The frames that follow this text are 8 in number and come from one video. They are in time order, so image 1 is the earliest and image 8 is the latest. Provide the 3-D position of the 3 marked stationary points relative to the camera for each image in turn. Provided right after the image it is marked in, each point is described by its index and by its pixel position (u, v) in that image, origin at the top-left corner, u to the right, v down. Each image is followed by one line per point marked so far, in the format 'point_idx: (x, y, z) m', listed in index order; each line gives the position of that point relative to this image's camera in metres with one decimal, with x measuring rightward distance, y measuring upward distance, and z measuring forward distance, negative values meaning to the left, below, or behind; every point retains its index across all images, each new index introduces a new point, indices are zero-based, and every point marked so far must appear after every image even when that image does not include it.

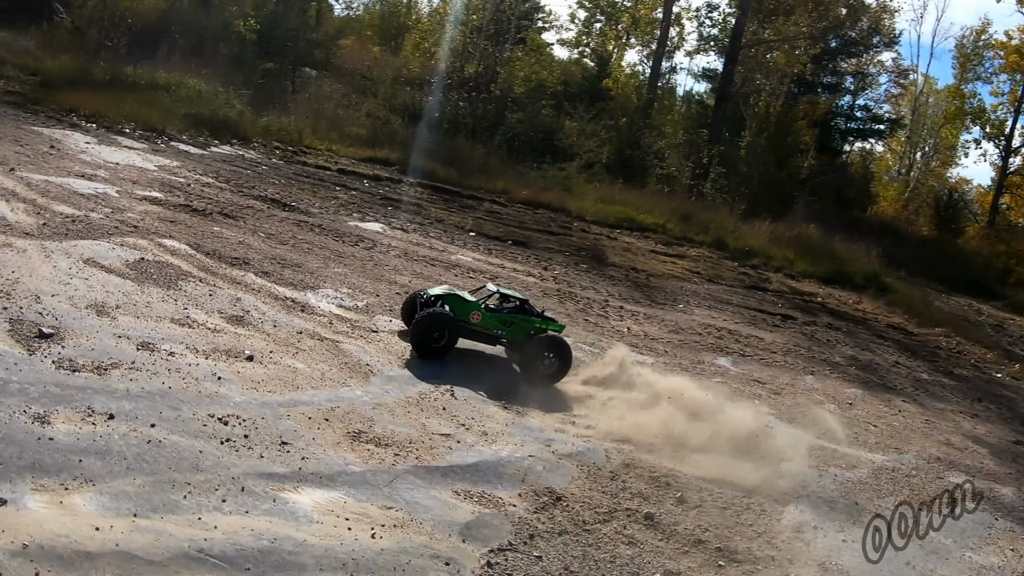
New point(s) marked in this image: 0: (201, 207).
0: (-2.2, +0.5, +6.4) m
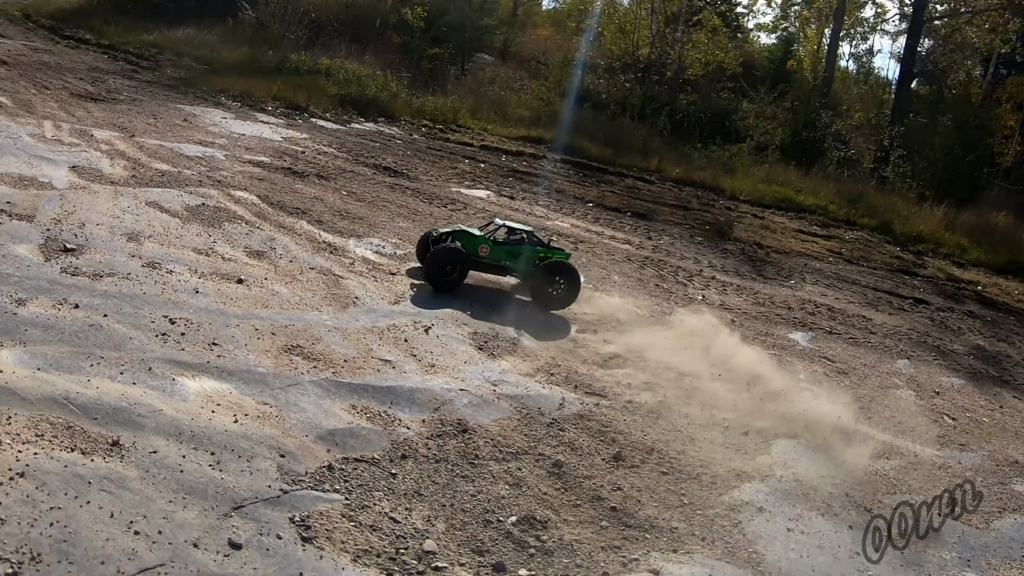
0: (-1.7, +0.9, +7.4) m
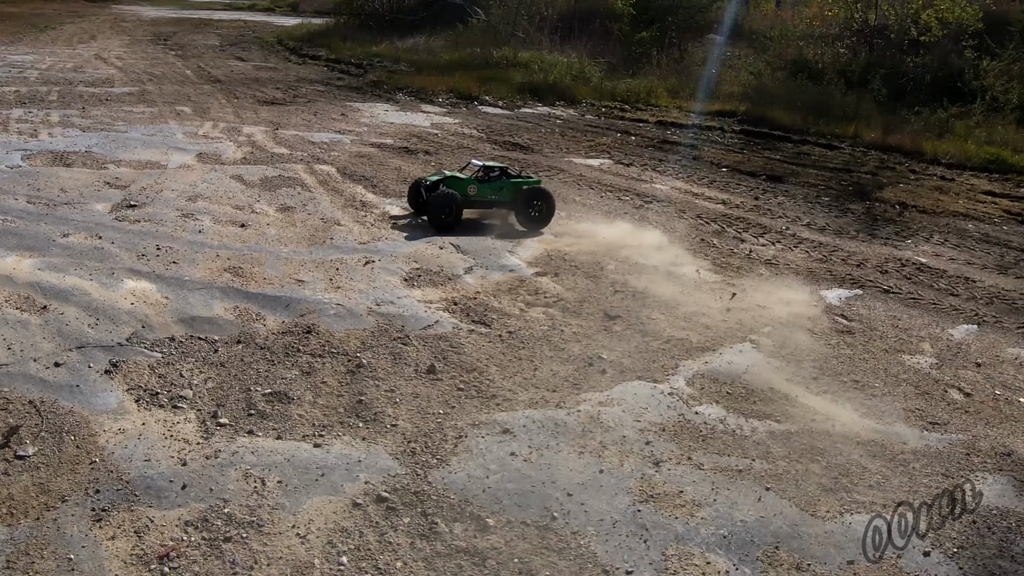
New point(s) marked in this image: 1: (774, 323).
0: (-1.1, +1.3, +9.3) m
1: (+1.9, -0.3, +7.0) m
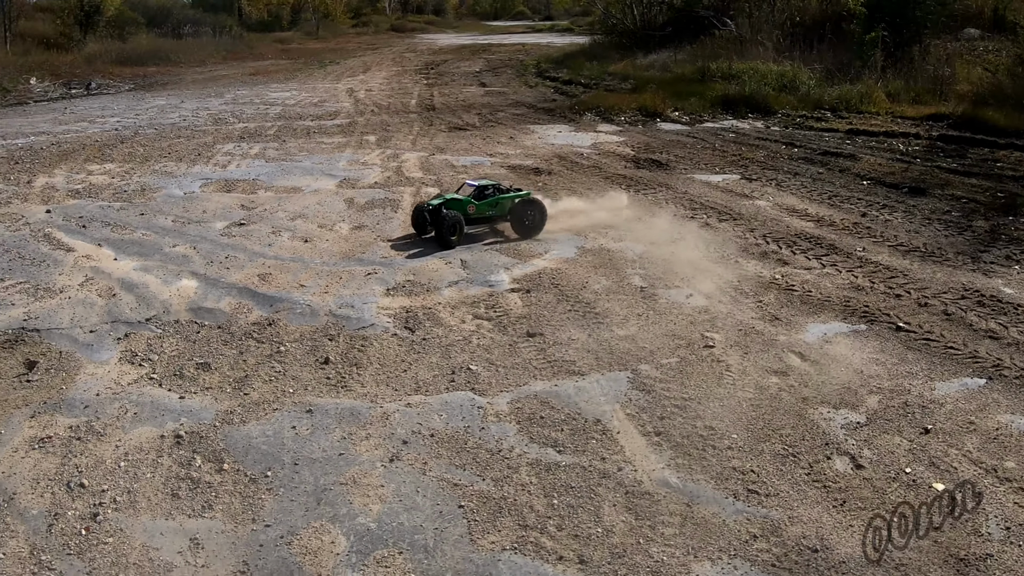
0: (+0.2, +1.3, +10.8) m
1: (+1.3, -0.5, +7.3) m
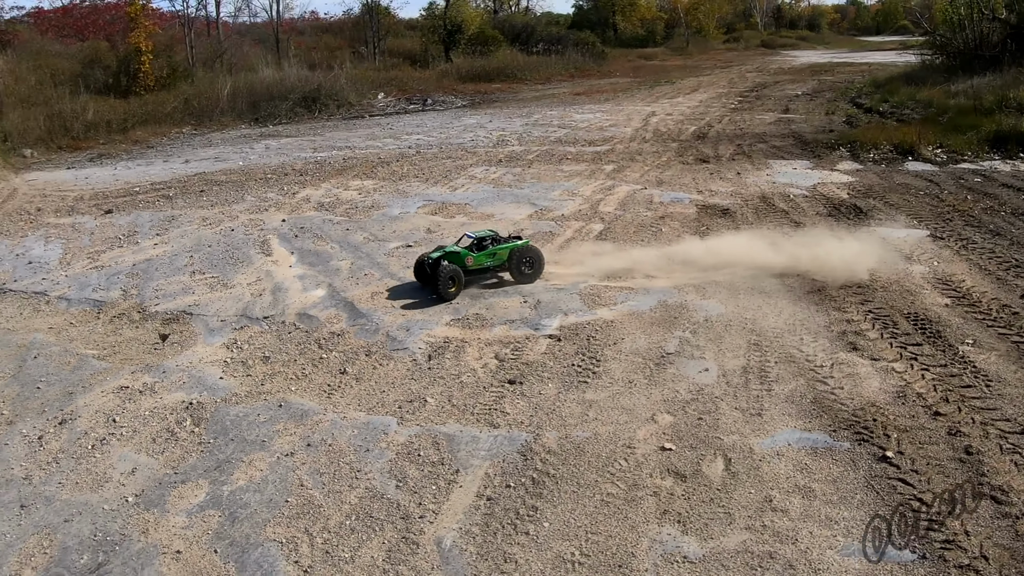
0: (+2.1, +0.8, +10.1) m
1: (+0.7, -1.0, +6.7) m
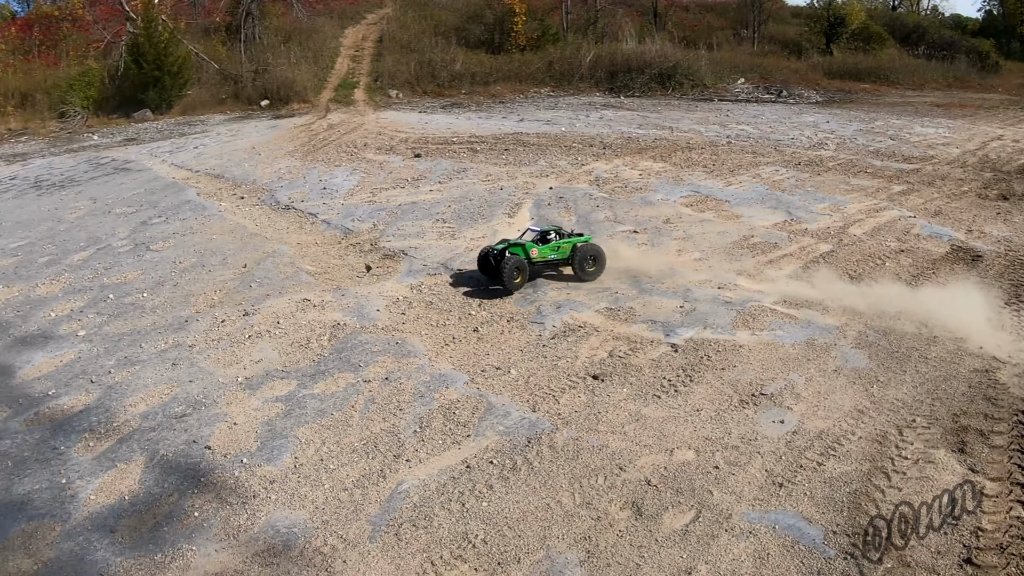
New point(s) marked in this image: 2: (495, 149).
0: (+3.9, +0.3, +8.6) m
1: (+0.7, -1.1, +6.5) m
2: (-0.3, +1.9, +13.0) m
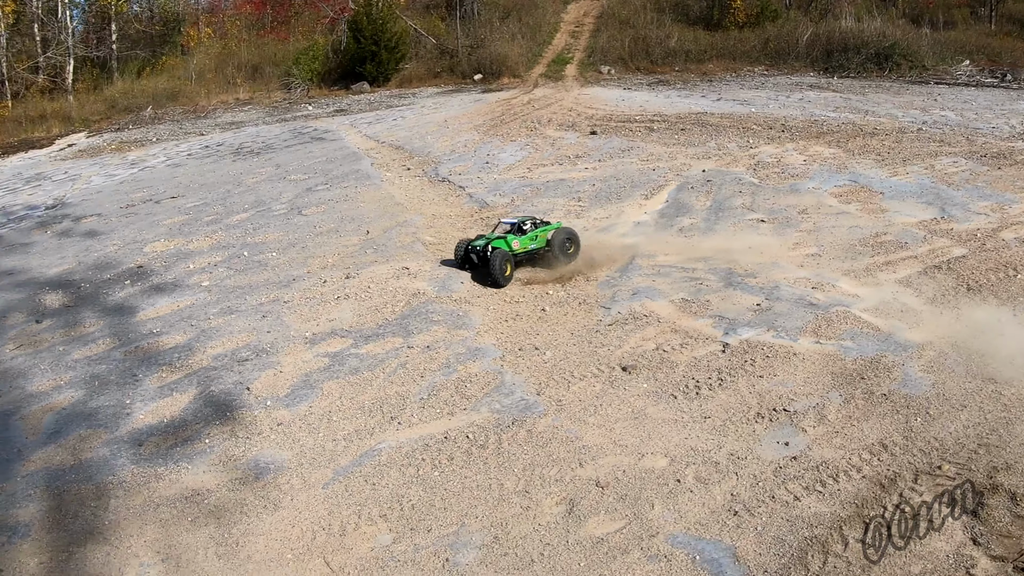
0: (+4.4, +0.1, +7.3) m
1: (+0.5, -1.1, +6.4) m
2: (+2.1, +2.1, +12.7) m
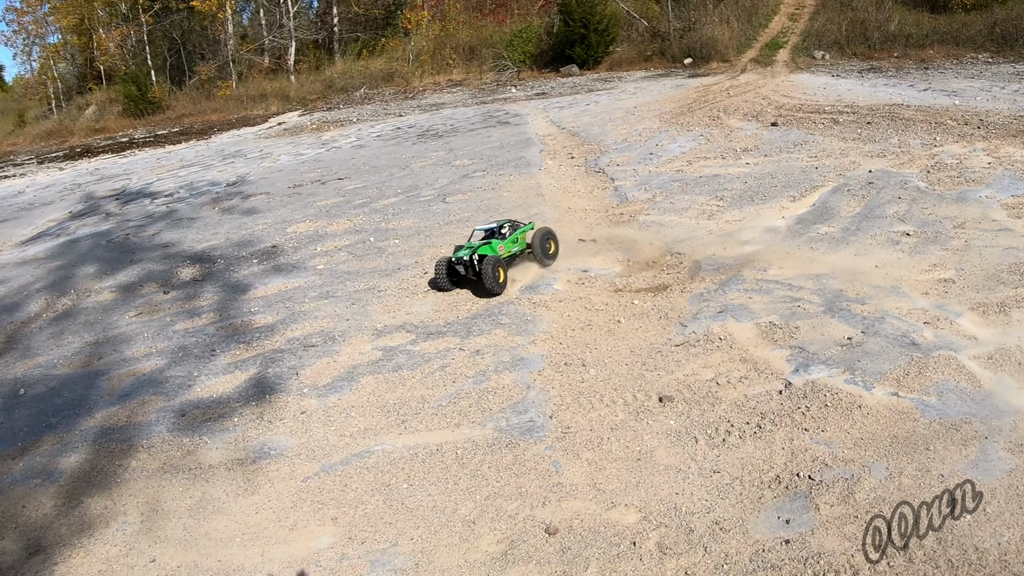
0: (+4.3, -0.3, +5.2) m
1: (+0.3, -1.2, +5.8) m
2: (+4.1, +1.9, +11.1) m
